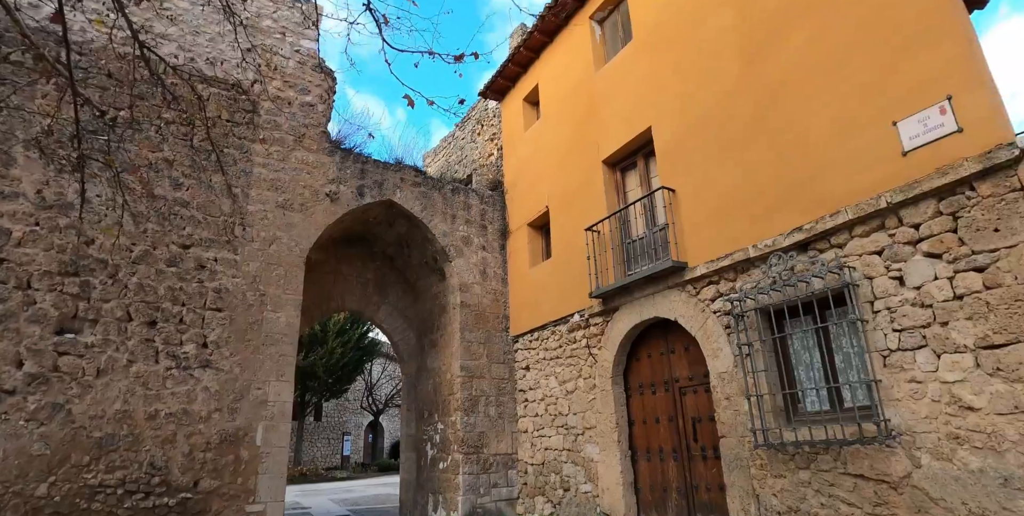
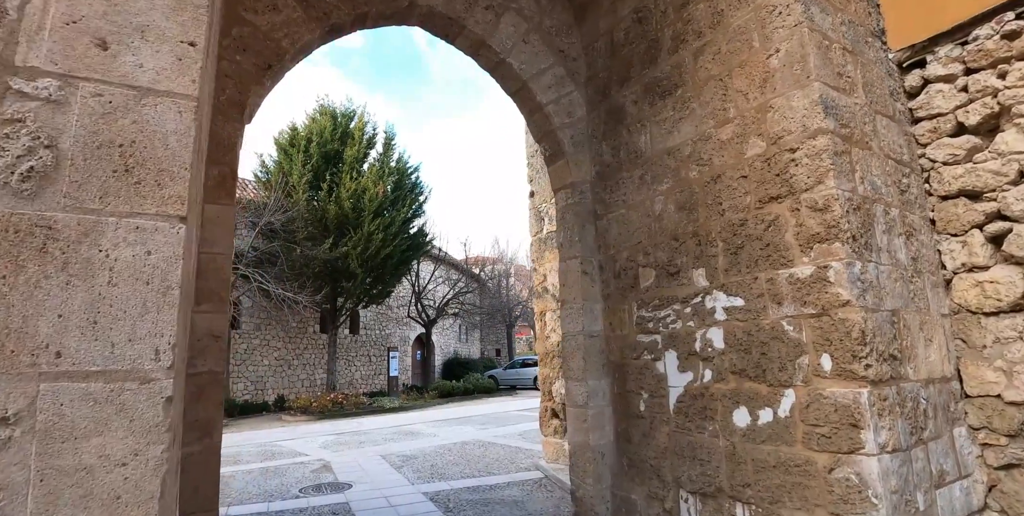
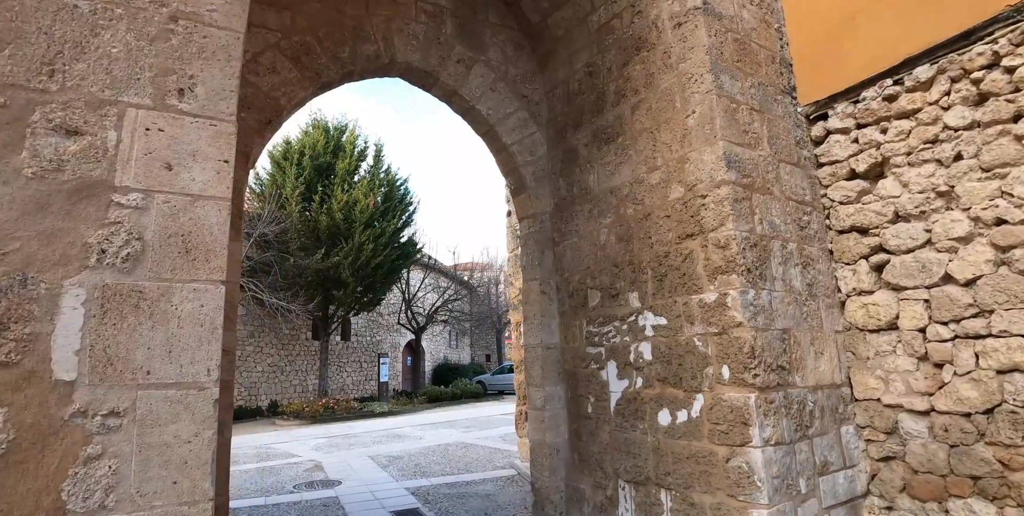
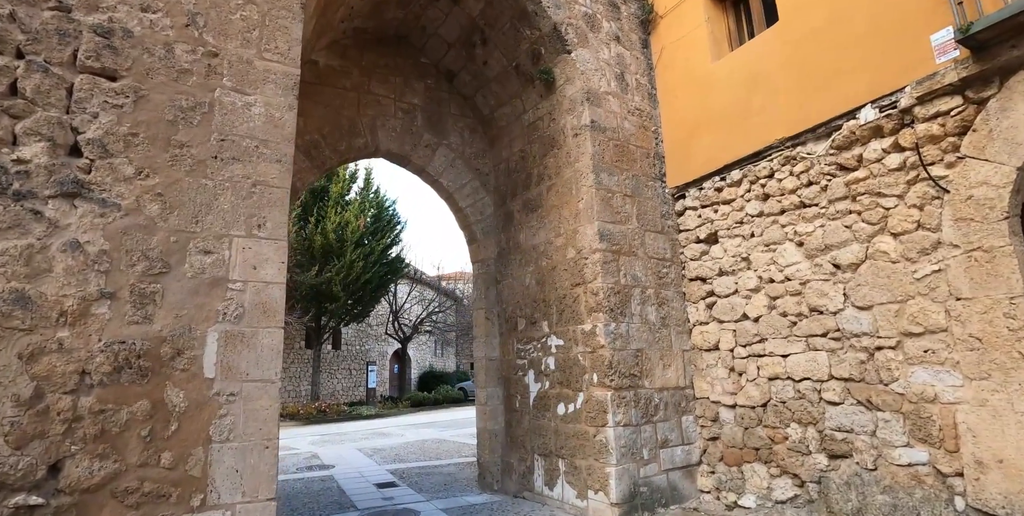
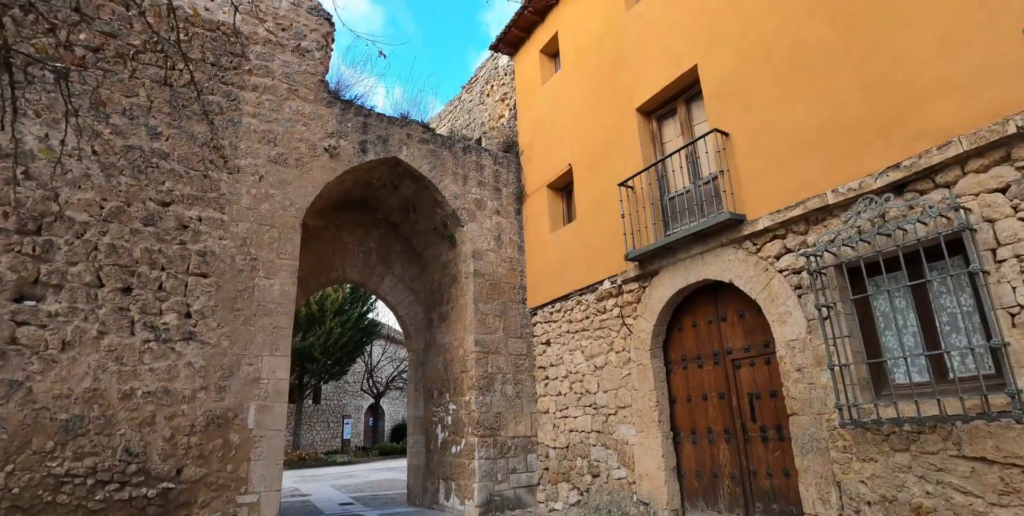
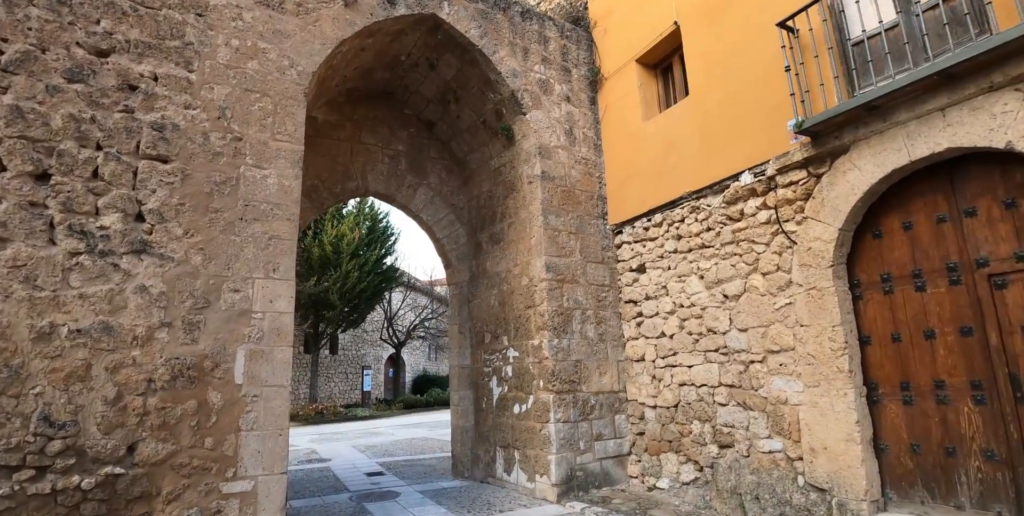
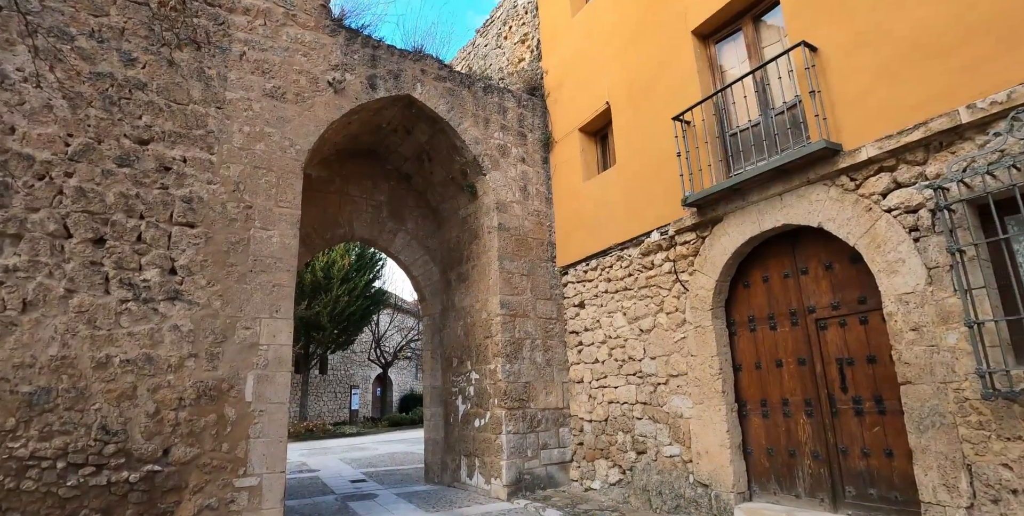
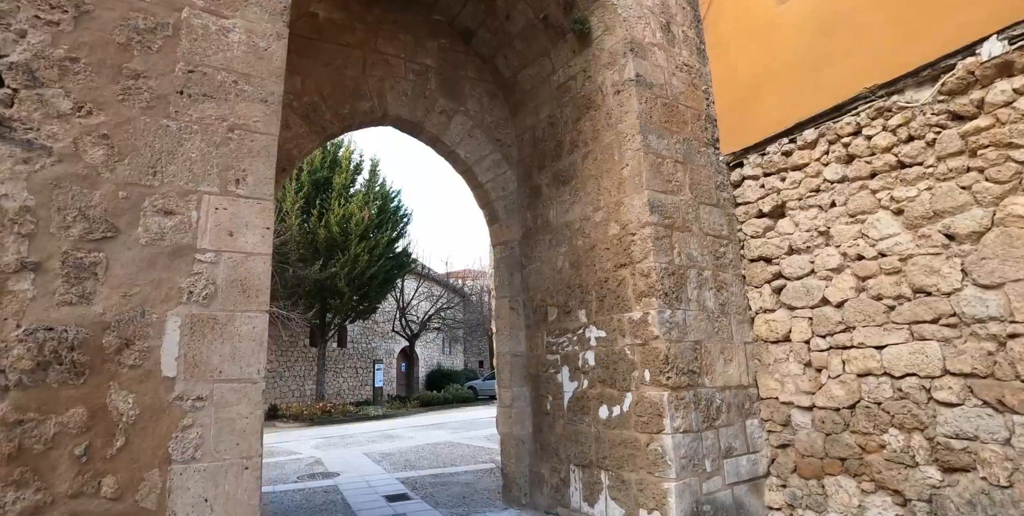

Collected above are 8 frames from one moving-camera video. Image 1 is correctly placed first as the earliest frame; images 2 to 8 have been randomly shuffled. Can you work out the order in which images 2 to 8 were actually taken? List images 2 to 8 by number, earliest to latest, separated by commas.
5, 7, 6, 4, 8, 3, 2
